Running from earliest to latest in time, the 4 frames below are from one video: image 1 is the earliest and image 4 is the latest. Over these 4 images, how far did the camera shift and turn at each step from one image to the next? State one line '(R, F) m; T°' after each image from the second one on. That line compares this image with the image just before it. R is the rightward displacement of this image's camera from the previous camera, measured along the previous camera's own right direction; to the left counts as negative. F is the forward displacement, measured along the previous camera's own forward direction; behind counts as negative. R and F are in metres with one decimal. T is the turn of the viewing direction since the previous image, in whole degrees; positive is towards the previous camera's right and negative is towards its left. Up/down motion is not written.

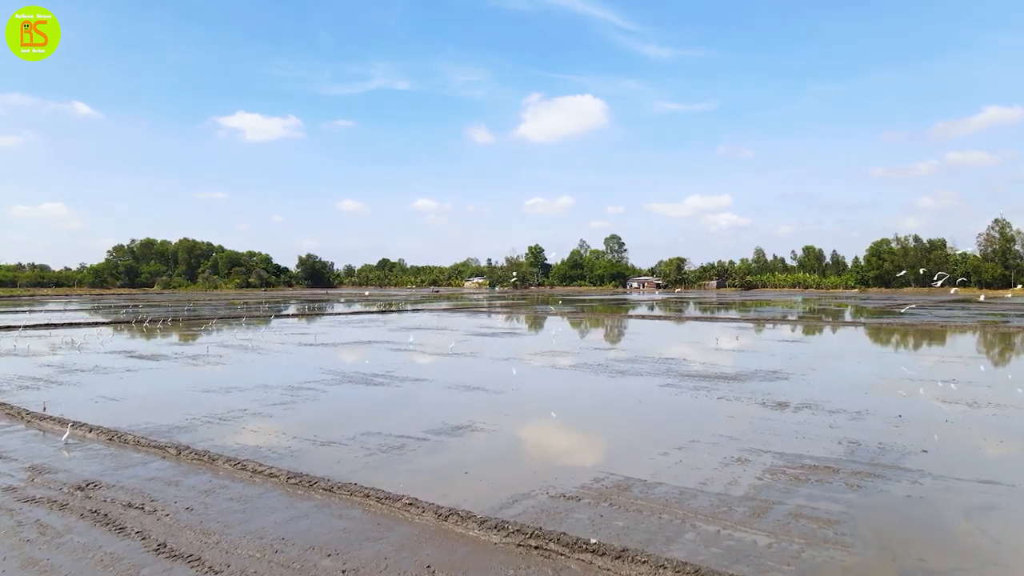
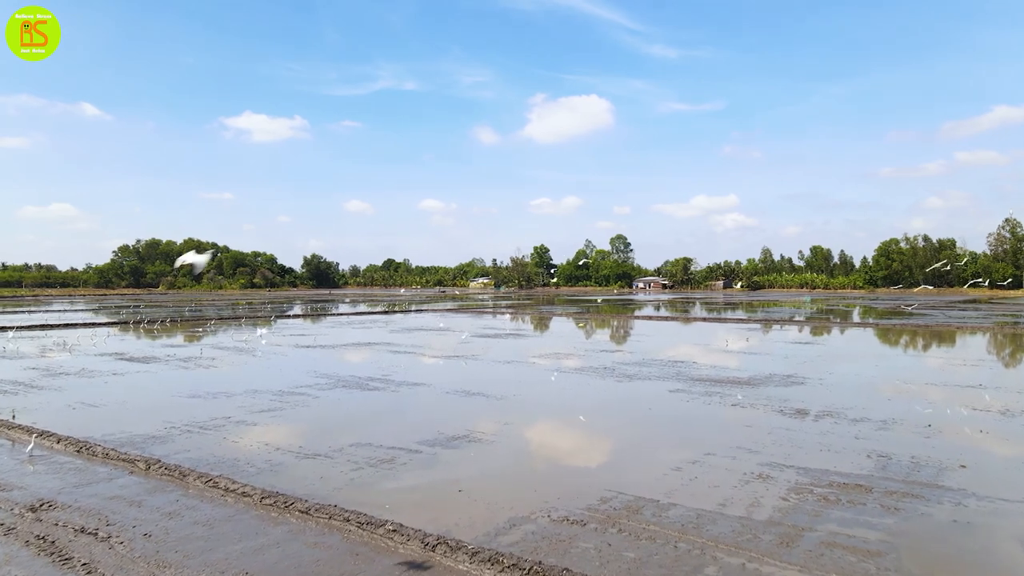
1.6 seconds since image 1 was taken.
(+0.1, +0.7) m; -1°
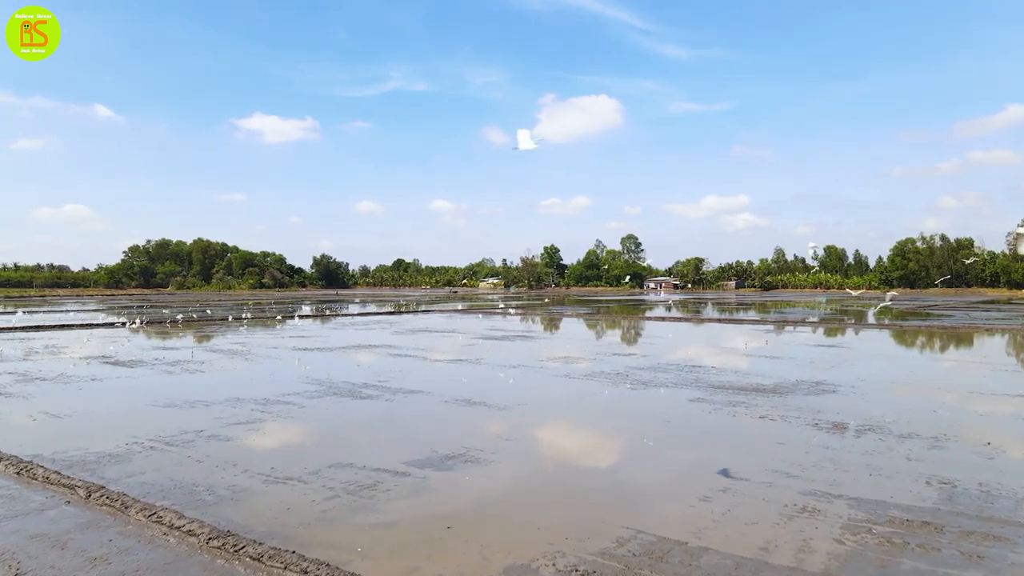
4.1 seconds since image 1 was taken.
(+0.1, +1.0) m; -1°
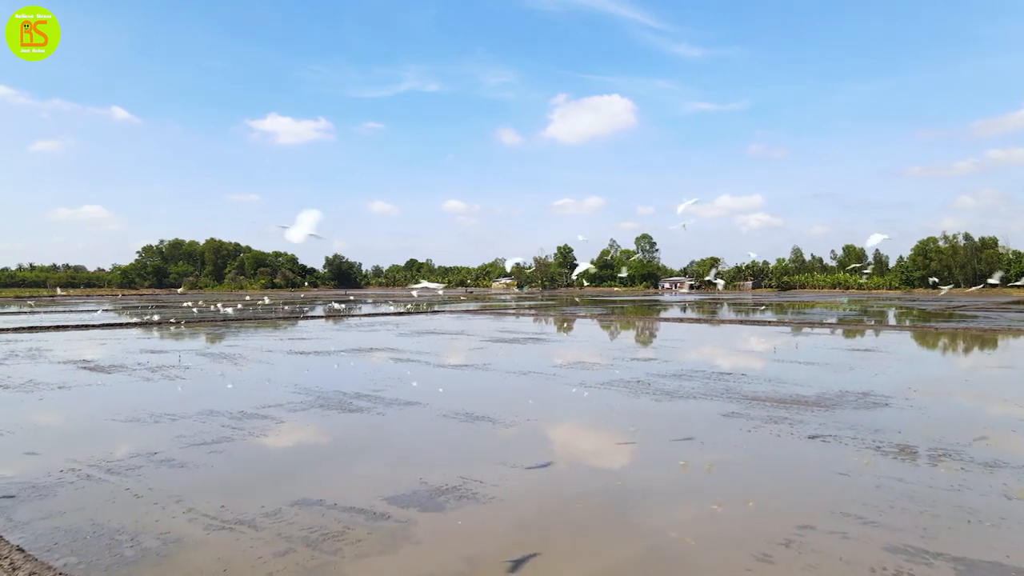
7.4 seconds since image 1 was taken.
(+0.1, +1.4) m; -1°
